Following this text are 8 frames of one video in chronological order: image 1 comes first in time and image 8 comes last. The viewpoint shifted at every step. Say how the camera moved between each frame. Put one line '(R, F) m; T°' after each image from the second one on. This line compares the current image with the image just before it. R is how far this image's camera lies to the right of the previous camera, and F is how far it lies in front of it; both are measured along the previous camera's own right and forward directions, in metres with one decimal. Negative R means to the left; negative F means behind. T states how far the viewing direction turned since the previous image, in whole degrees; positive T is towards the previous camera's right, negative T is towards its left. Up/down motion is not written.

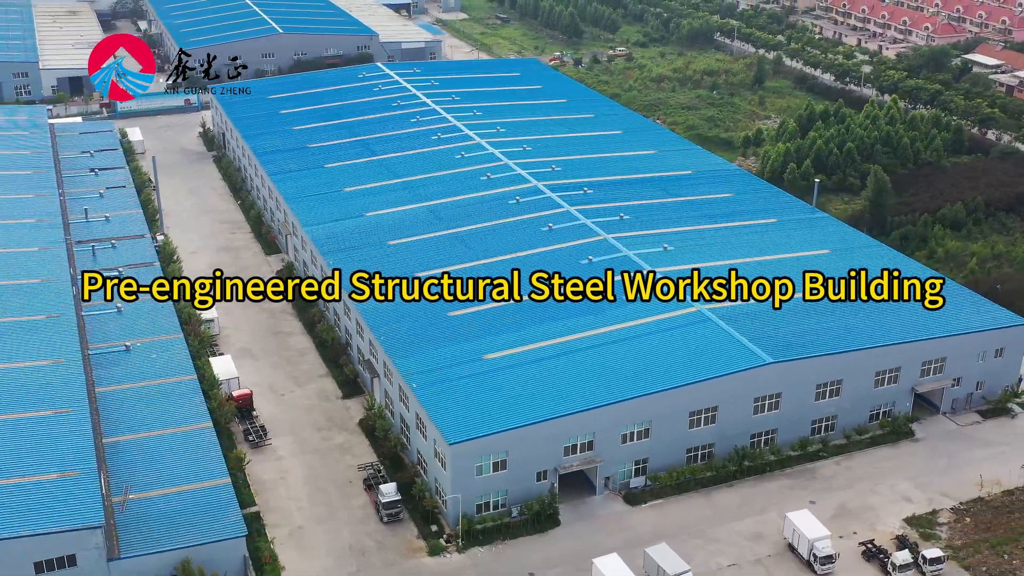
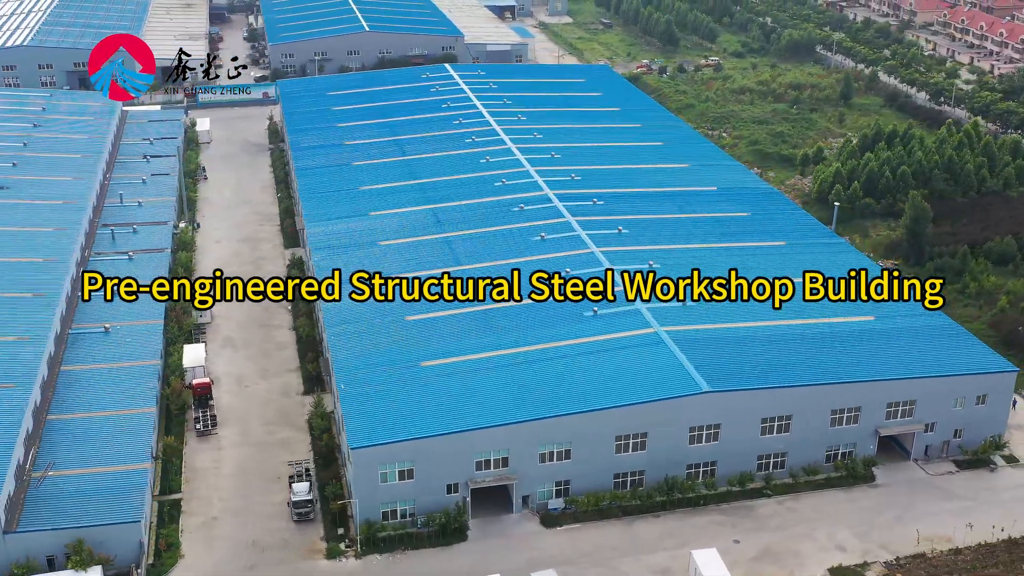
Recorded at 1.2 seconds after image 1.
(+5.1, +0.8) m; -8°
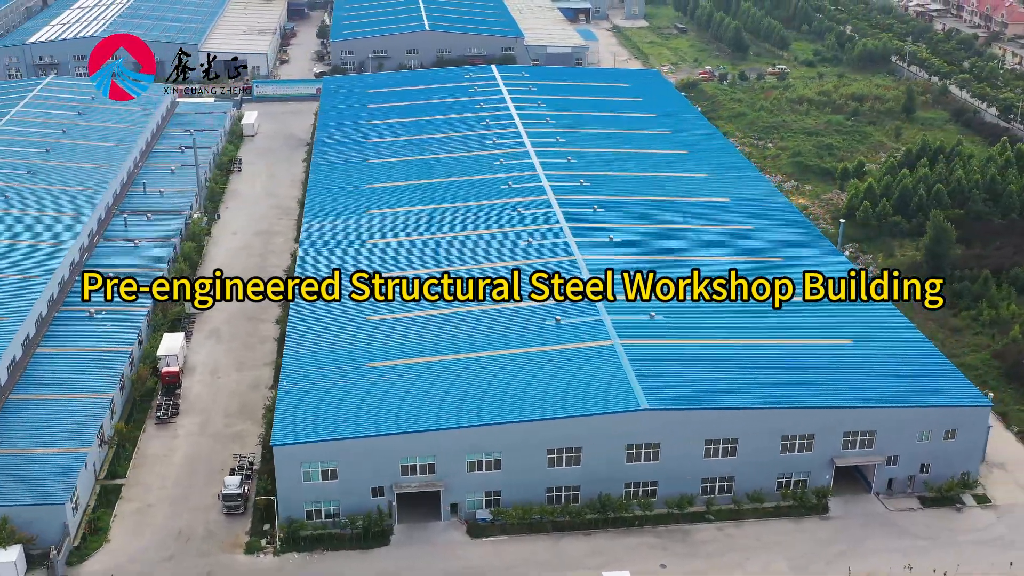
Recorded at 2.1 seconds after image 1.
(+3.9, +0.6) m; -6°
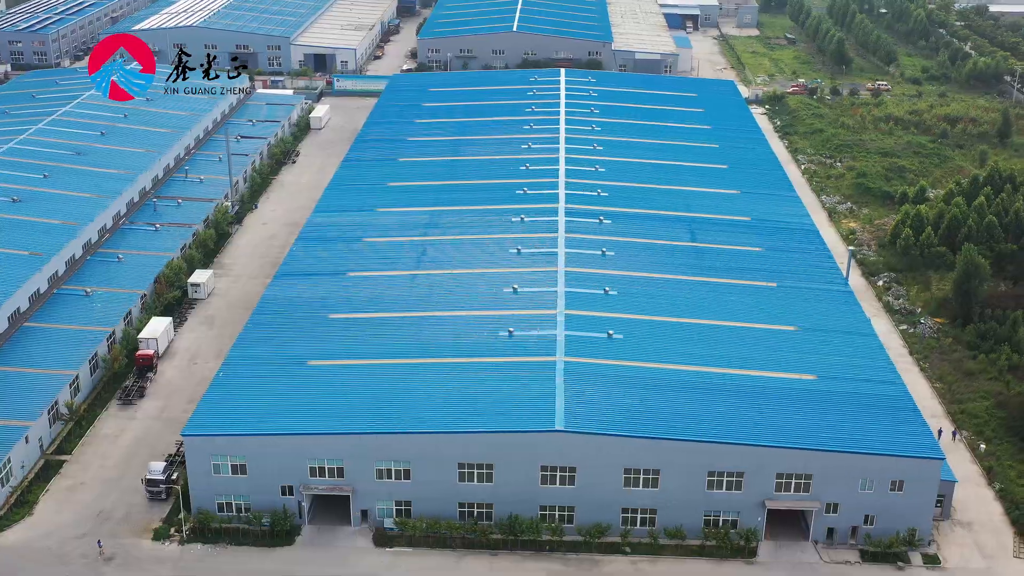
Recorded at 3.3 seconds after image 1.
(+5.0, +1.0) m; -8°
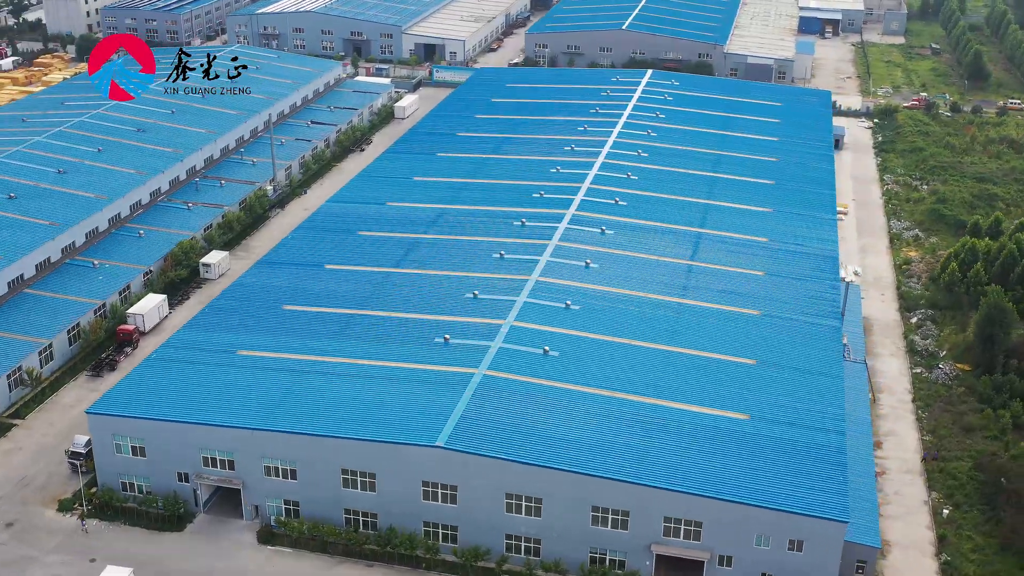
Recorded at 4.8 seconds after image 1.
(+6.0, +1.5) m; -10°
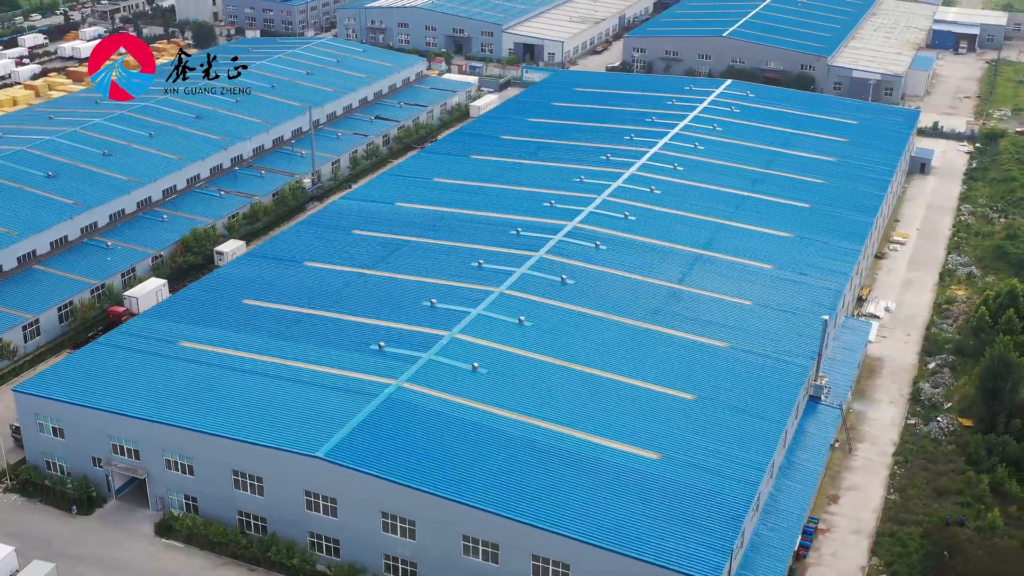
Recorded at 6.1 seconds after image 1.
(+5.5, +1.4) m; -9°
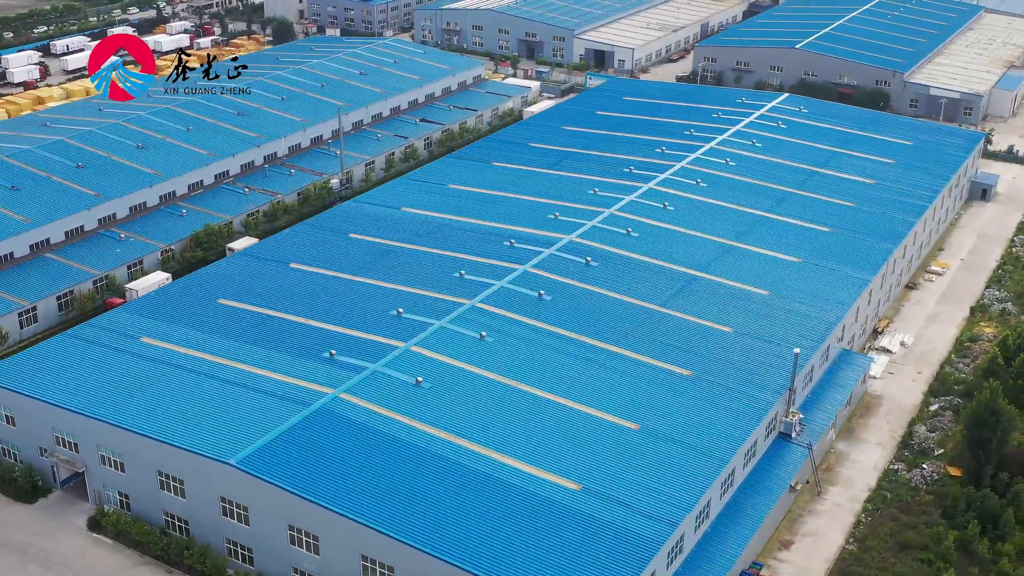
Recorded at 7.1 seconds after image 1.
(+3.8, +1.0) m; -7°
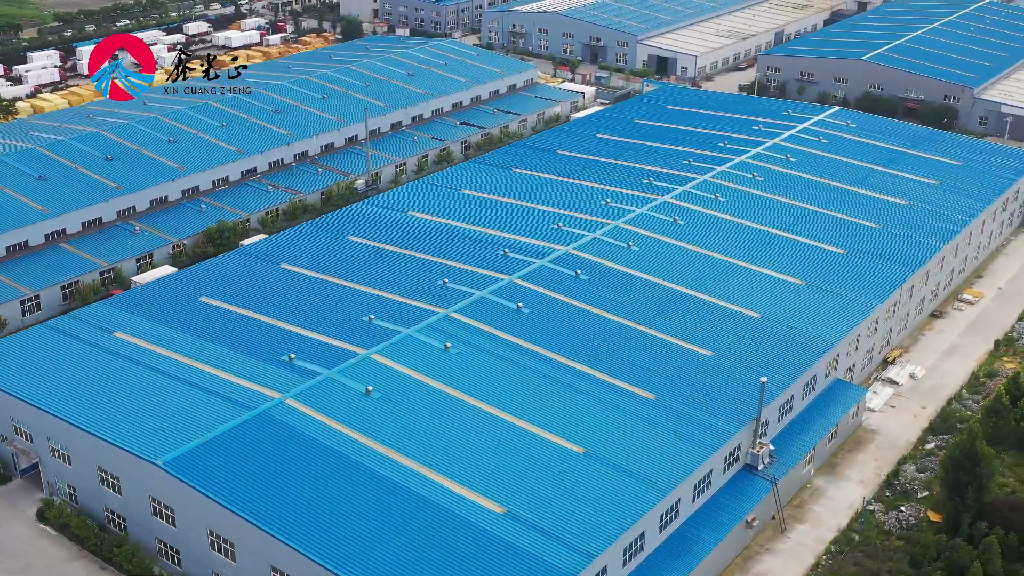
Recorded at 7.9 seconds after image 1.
(+3.3, +0.9) m; -6°
